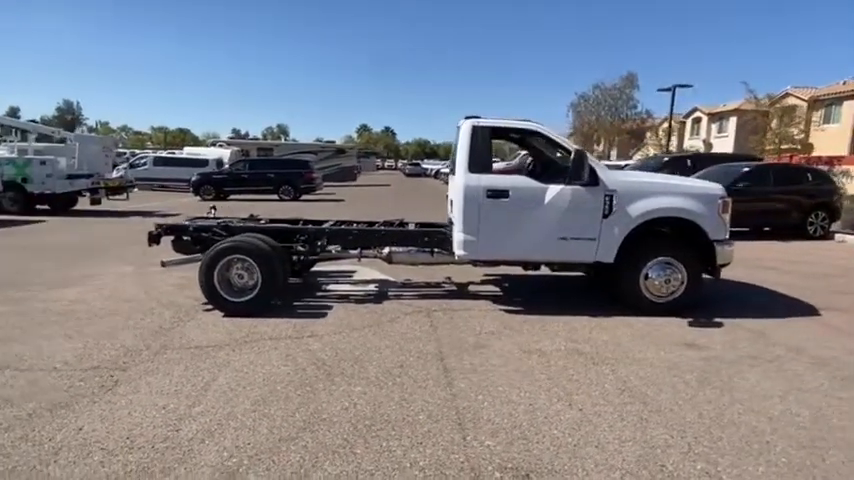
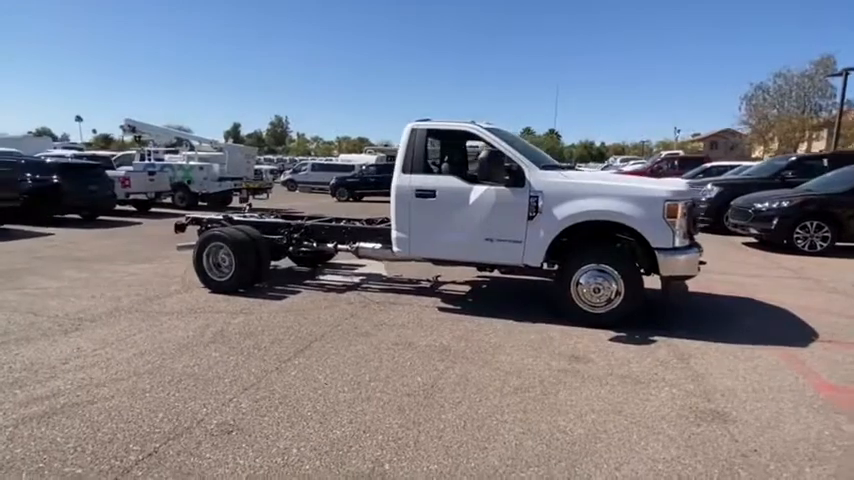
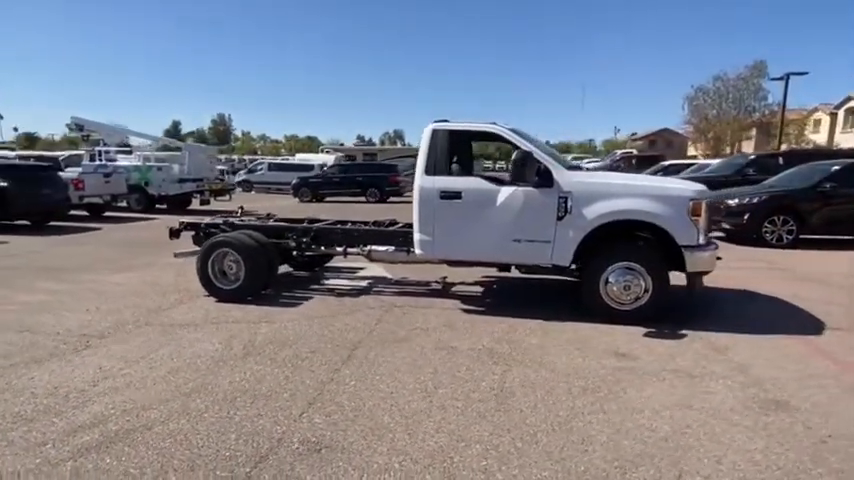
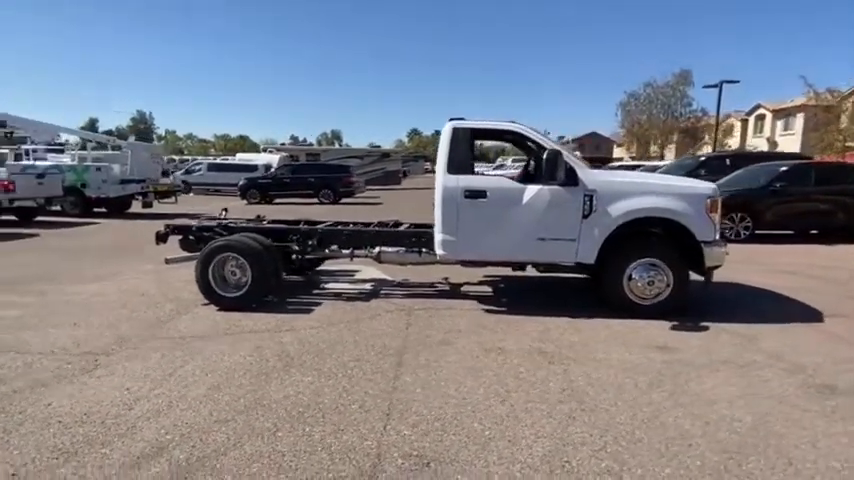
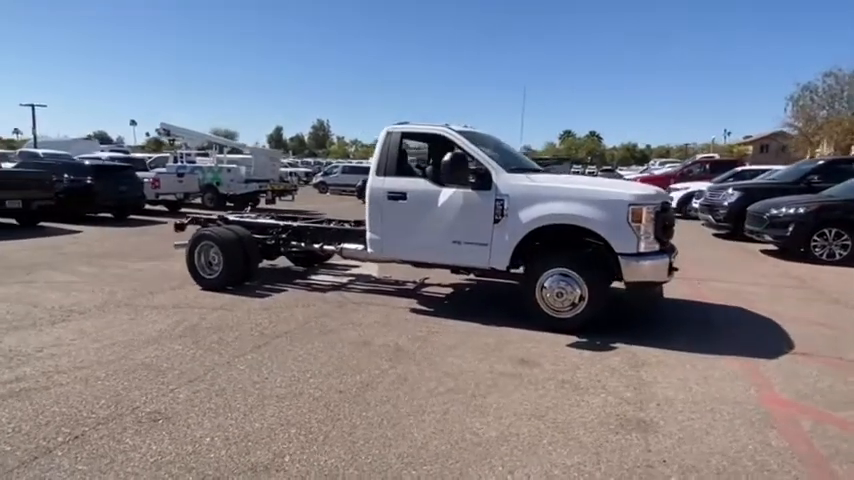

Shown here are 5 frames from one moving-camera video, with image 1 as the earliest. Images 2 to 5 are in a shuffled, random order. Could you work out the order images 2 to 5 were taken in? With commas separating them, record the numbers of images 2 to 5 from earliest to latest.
4, 3, 2, 5
